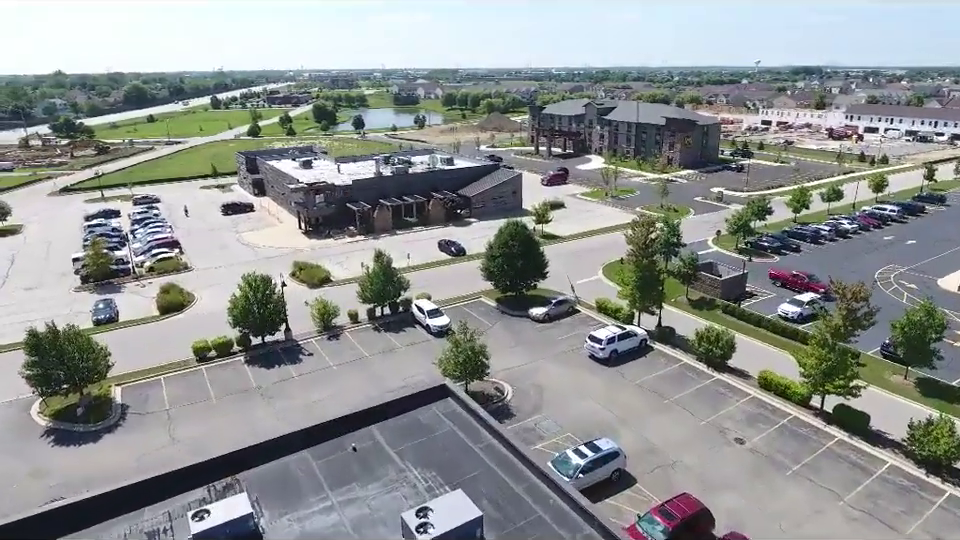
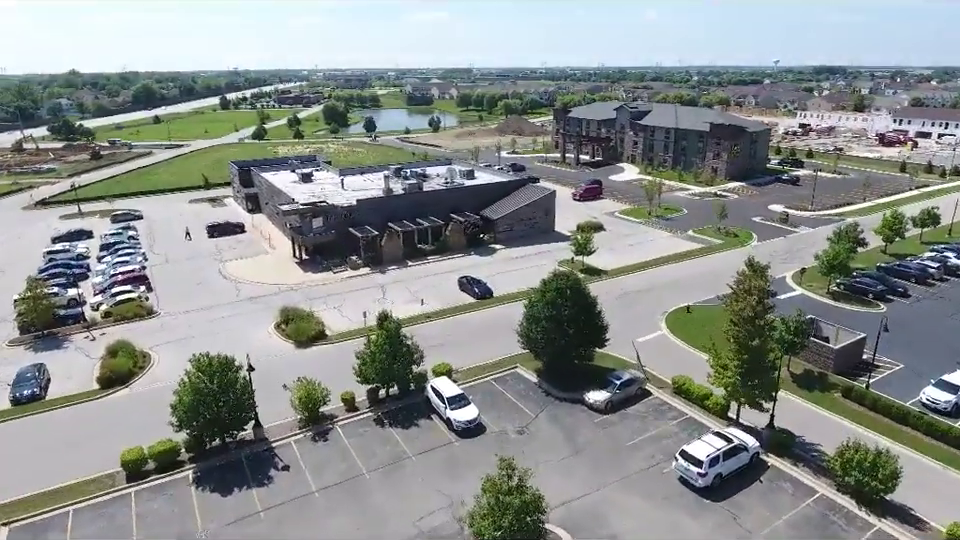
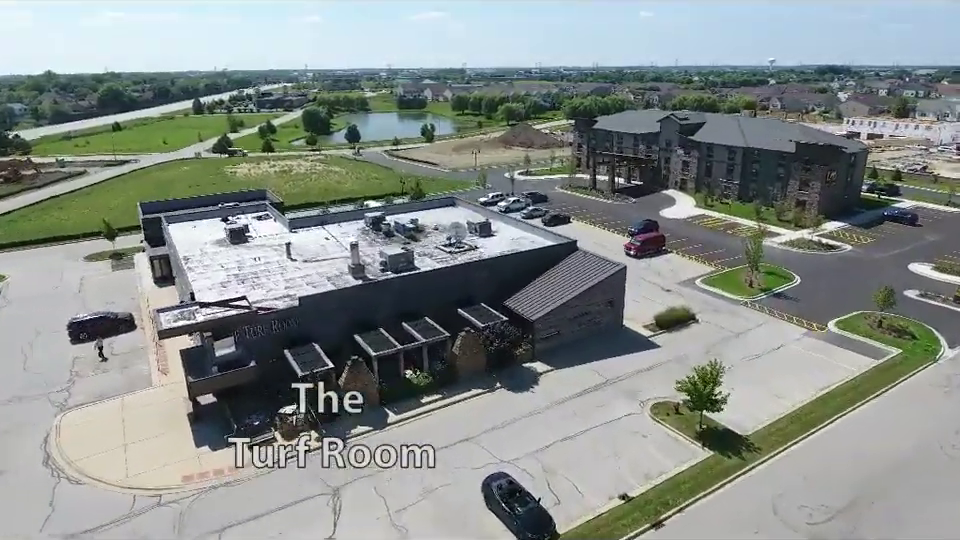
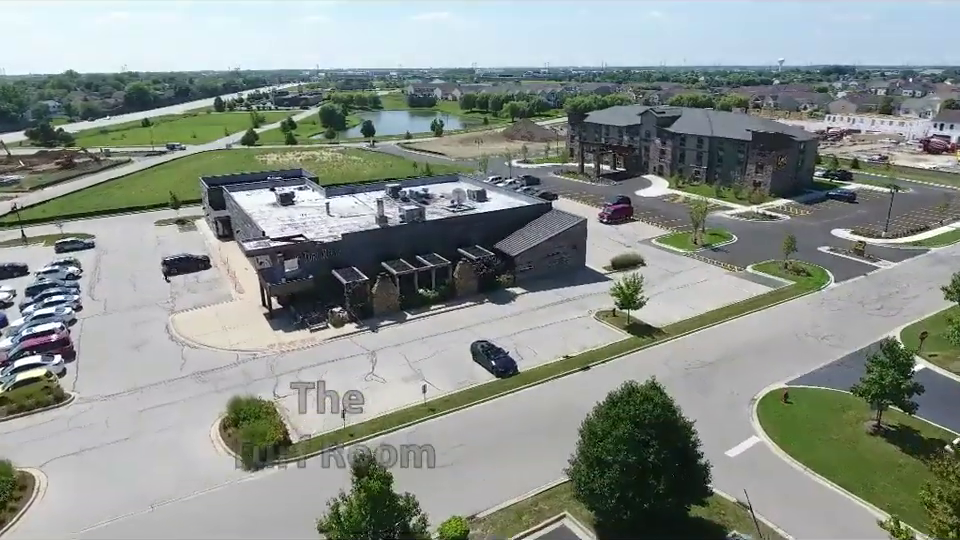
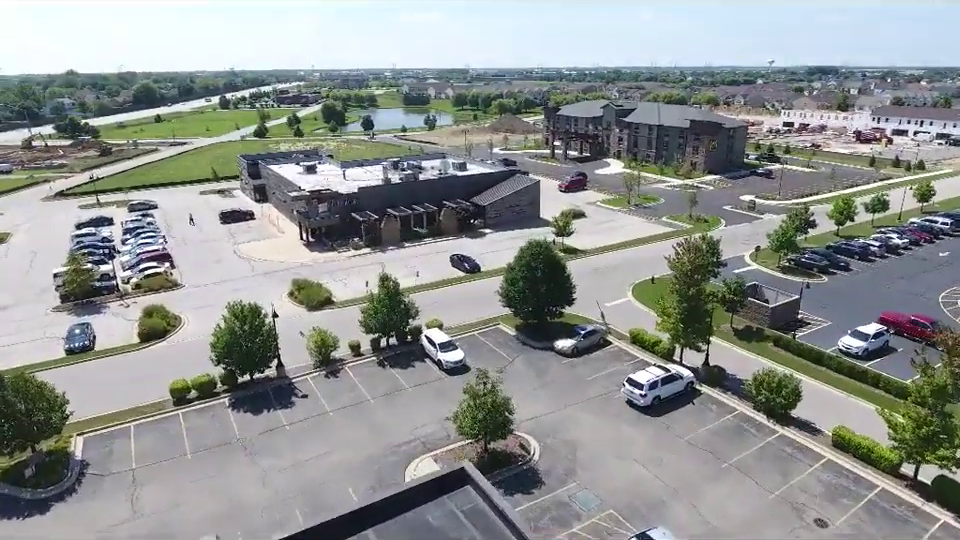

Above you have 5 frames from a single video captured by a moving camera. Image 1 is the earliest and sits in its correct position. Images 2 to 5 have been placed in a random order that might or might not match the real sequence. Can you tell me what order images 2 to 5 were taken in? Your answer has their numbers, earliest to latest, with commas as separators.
5, 2, 4, 3
